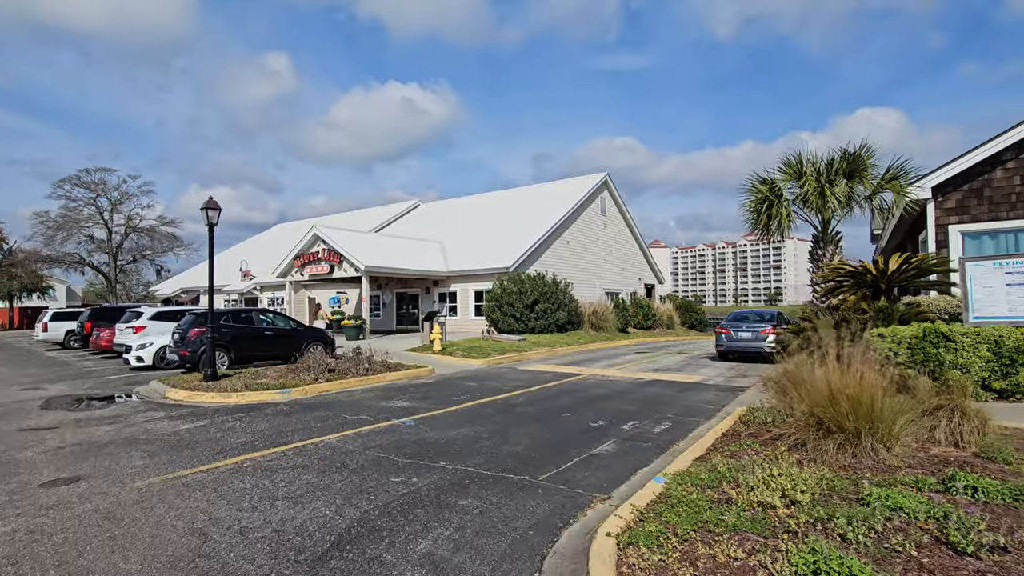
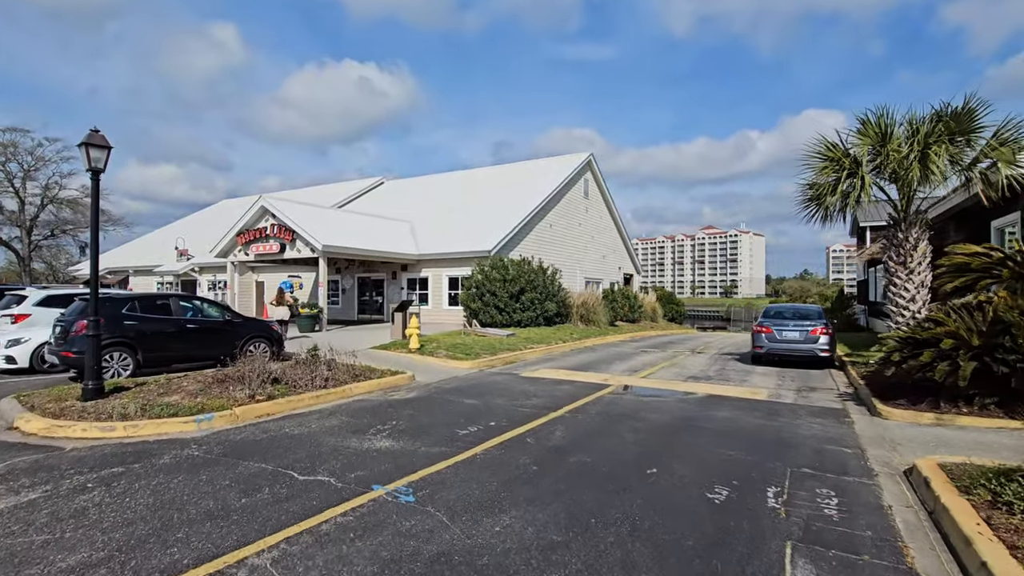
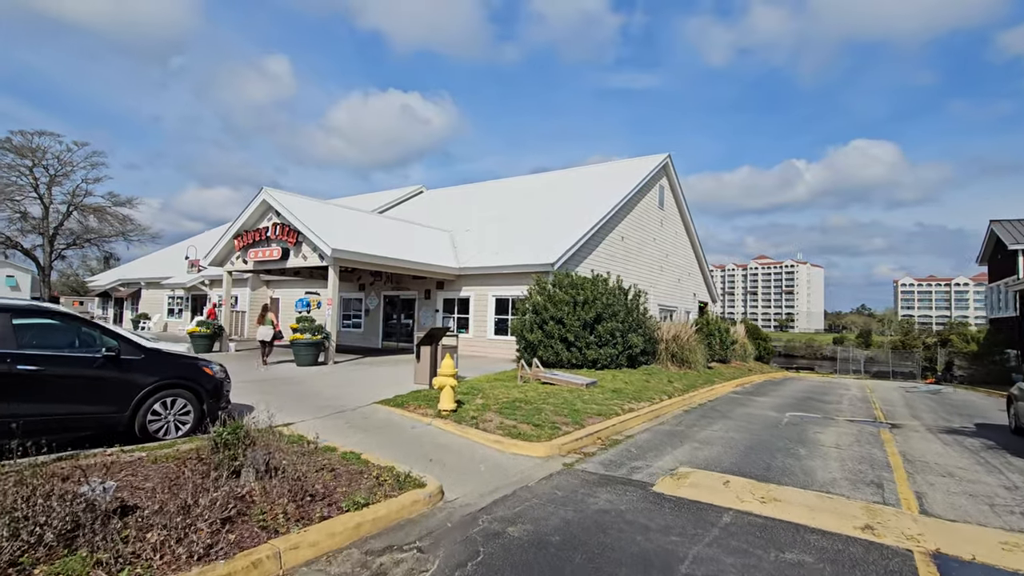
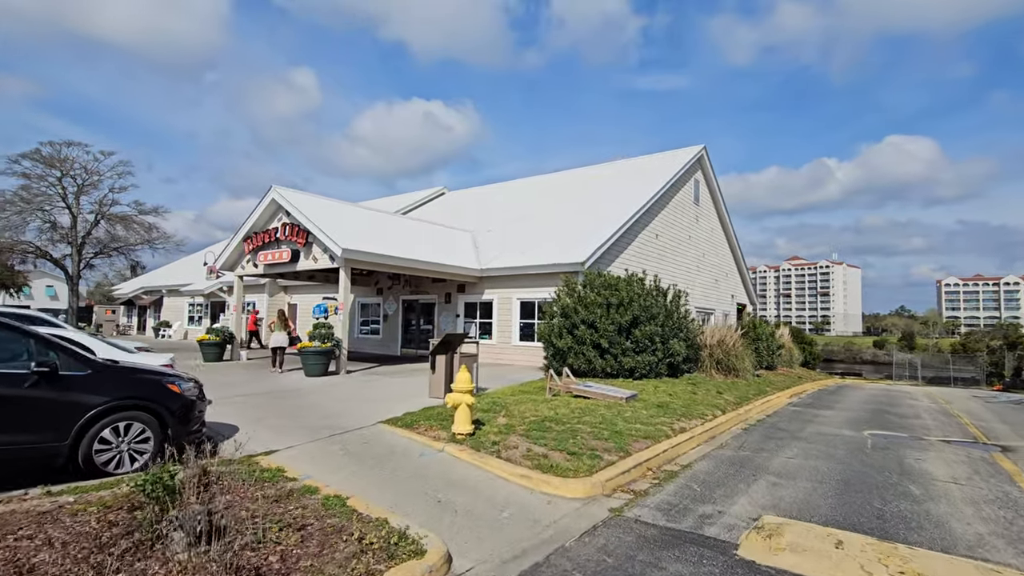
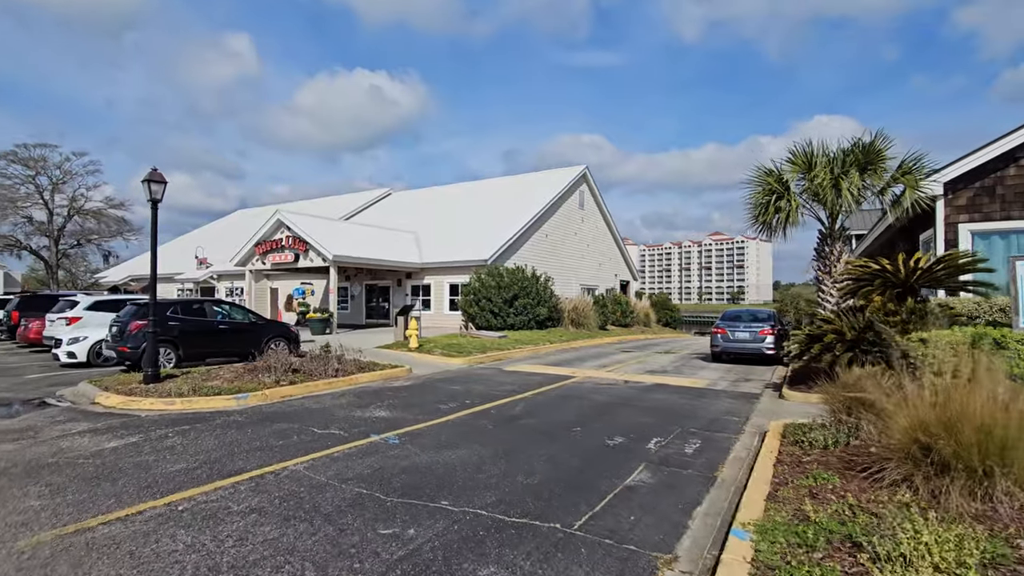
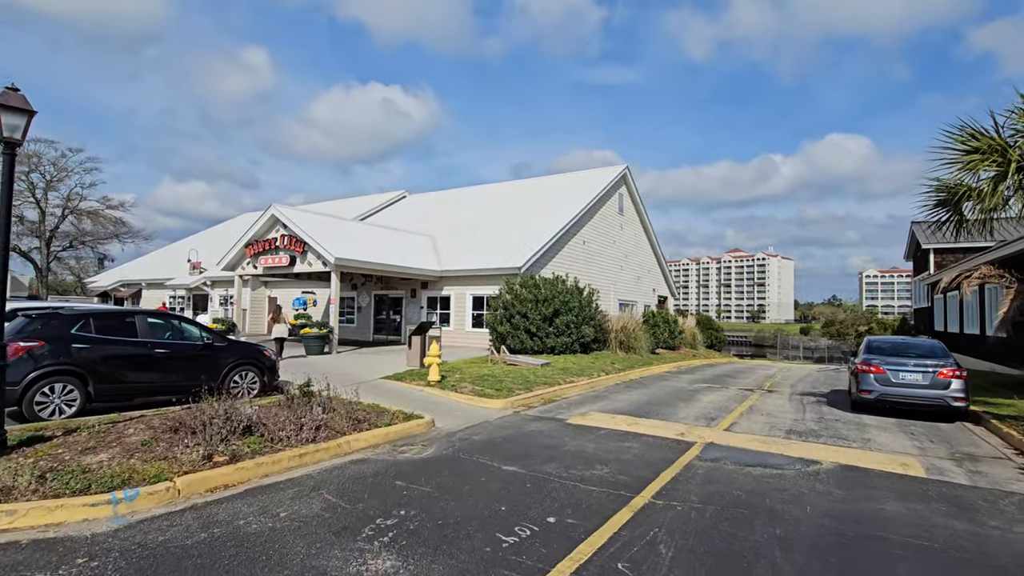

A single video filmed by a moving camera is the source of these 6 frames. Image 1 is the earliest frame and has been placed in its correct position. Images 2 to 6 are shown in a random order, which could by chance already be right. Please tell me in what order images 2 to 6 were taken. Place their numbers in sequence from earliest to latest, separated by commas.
5, 2, 6, 3, 4
